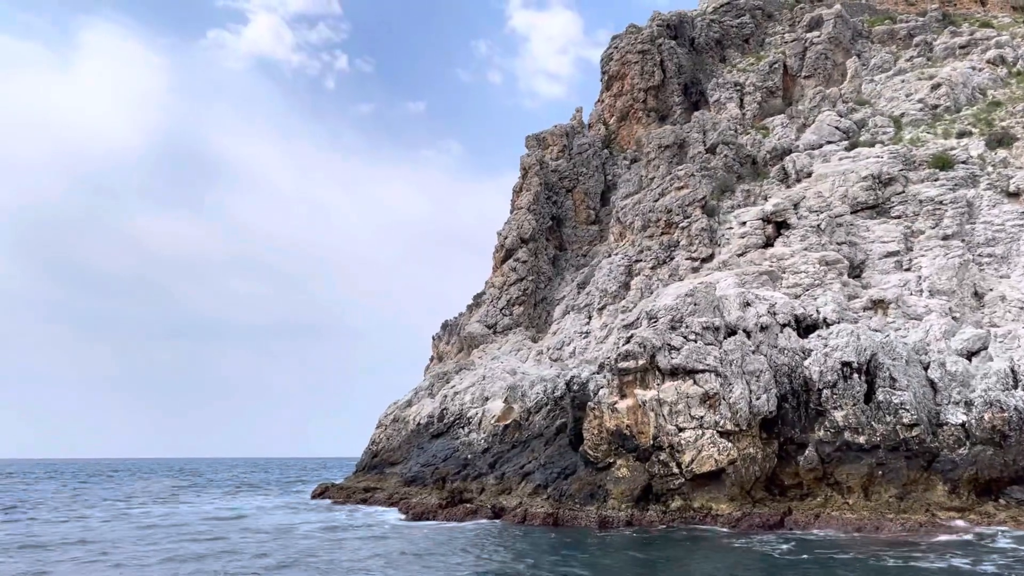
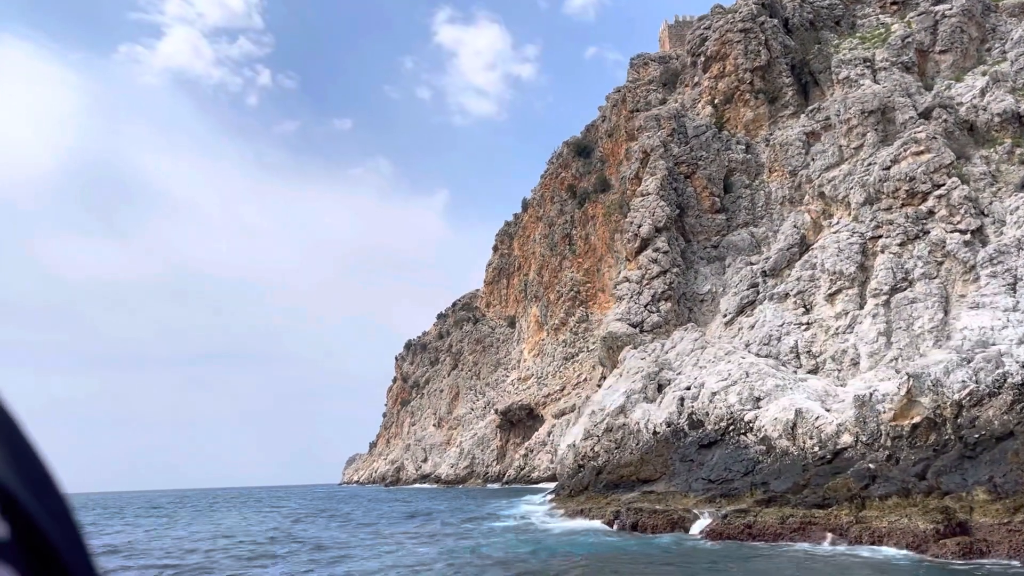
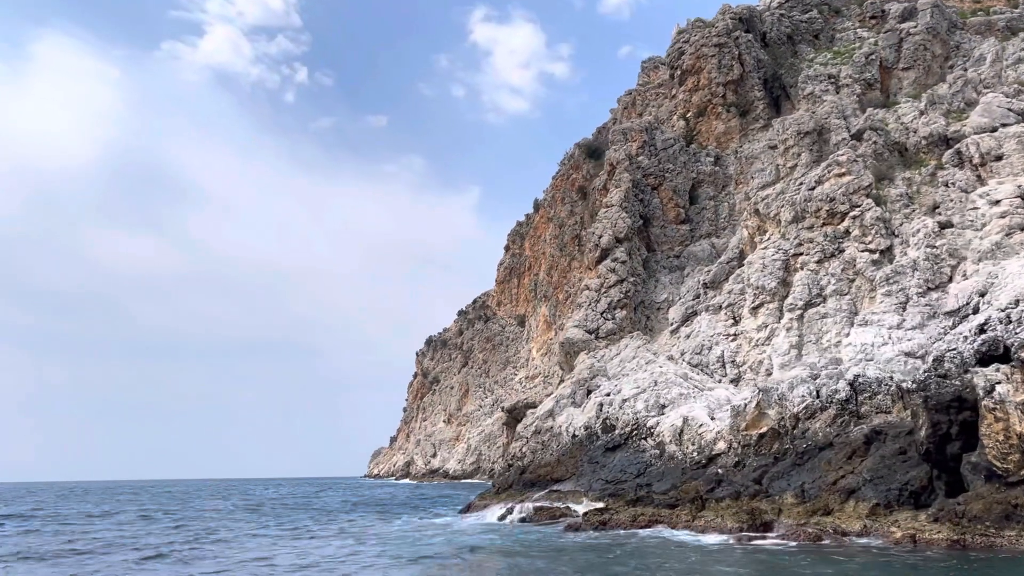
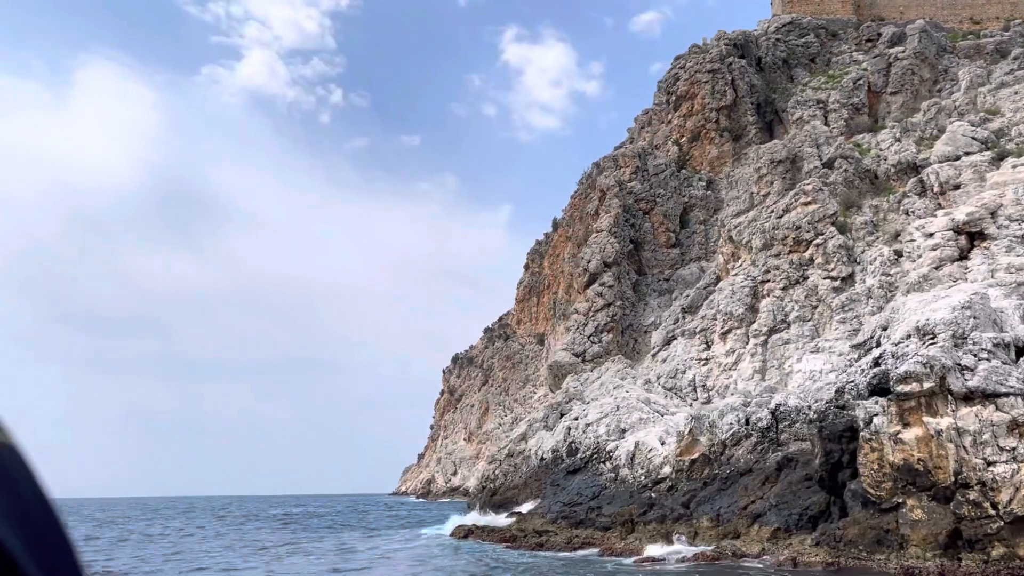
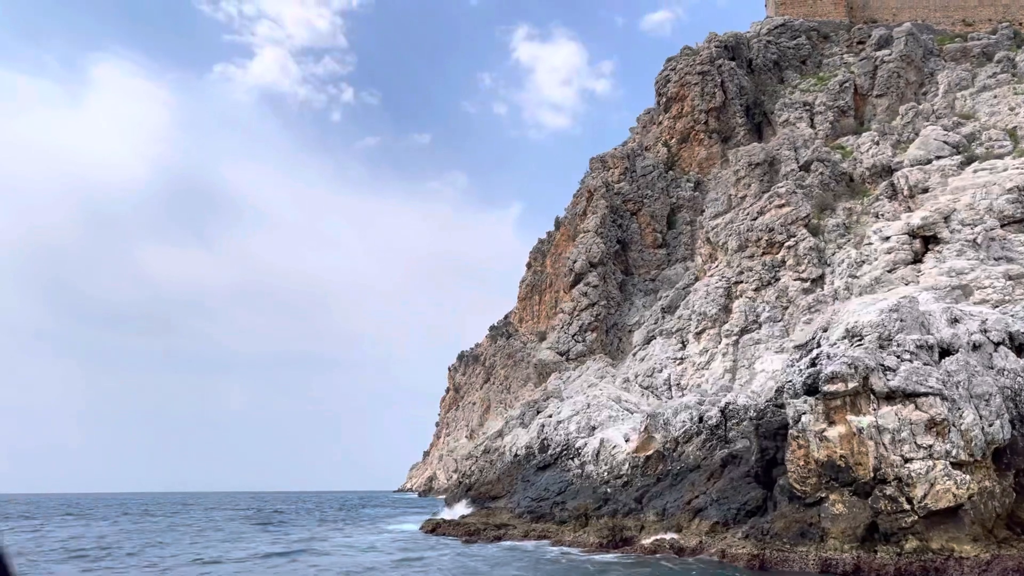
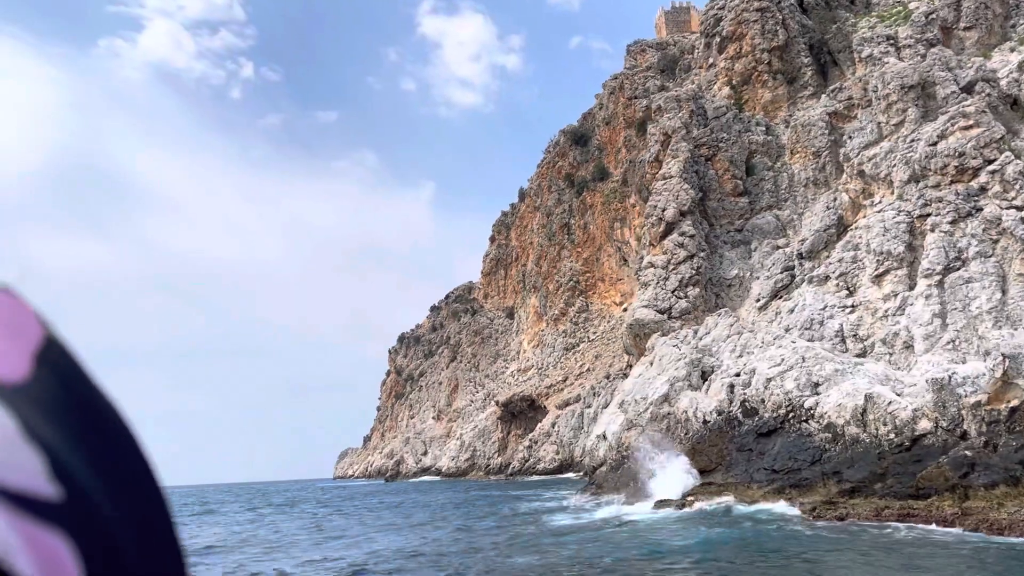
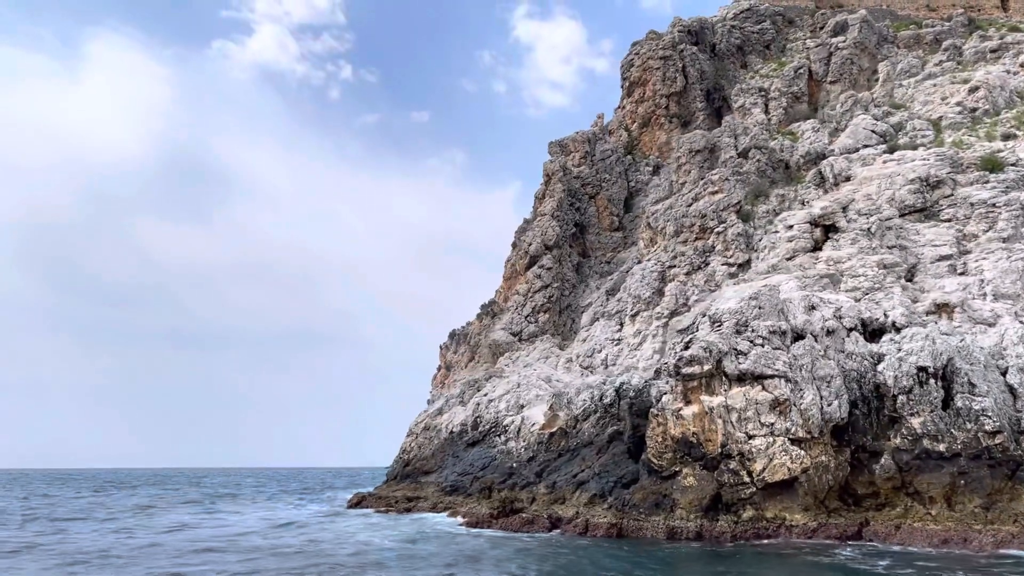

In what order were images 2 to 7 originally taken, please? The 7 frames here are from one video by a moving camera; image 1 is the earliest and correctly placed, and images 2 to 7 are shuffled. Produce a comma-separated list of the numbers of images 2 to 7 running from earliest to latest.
7, 5, 4, 3, 2, 6
